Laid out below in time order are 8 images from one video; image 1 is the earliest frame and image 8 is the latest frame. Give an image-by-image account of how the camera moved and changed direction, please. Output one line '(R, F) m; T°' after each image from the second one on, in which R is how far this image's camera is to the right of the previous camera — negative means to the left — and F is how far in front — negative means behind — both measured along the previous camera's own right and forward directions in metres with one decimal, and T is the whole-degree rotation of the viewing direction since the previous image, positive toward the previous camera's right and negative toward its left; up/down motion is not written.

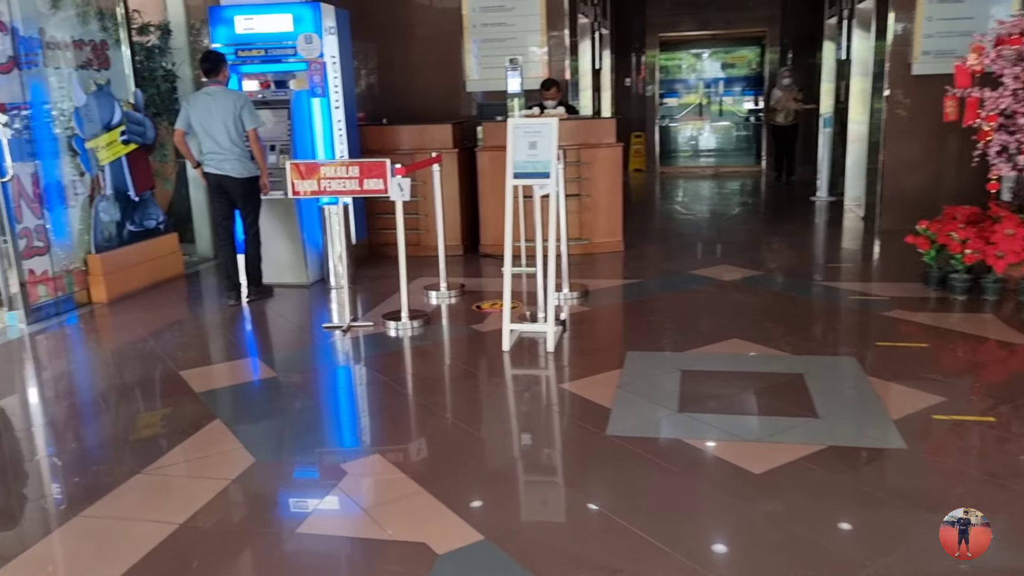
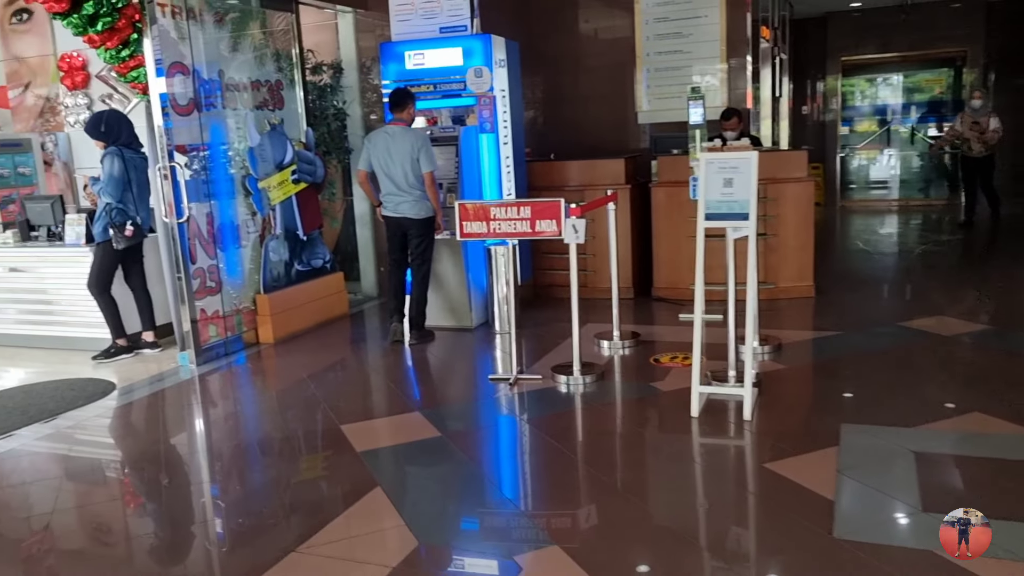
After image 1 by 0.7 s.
(-0.1, +0.4) m; -10°
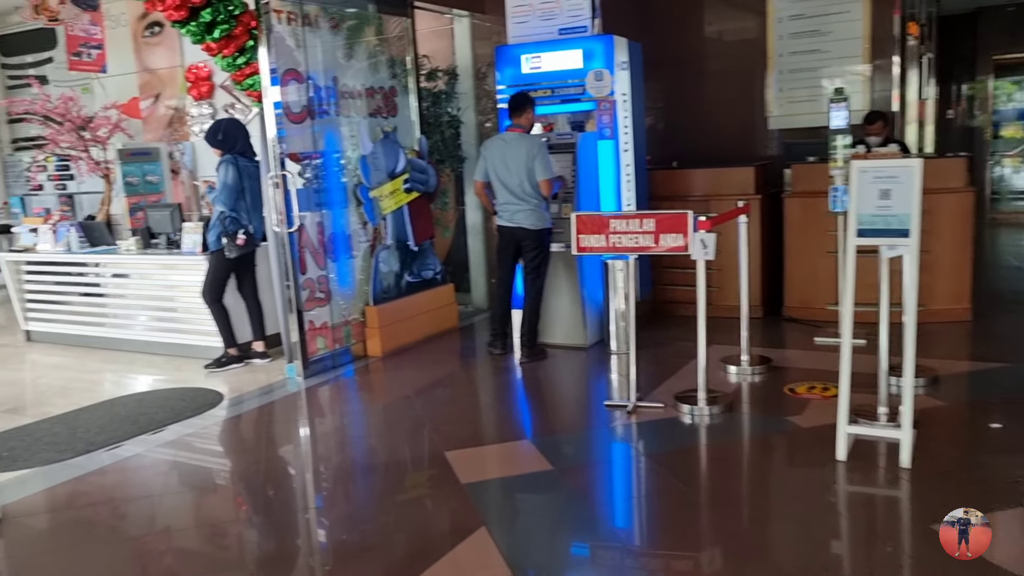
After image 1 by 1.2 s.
(0.0, +0.3) m; -8°
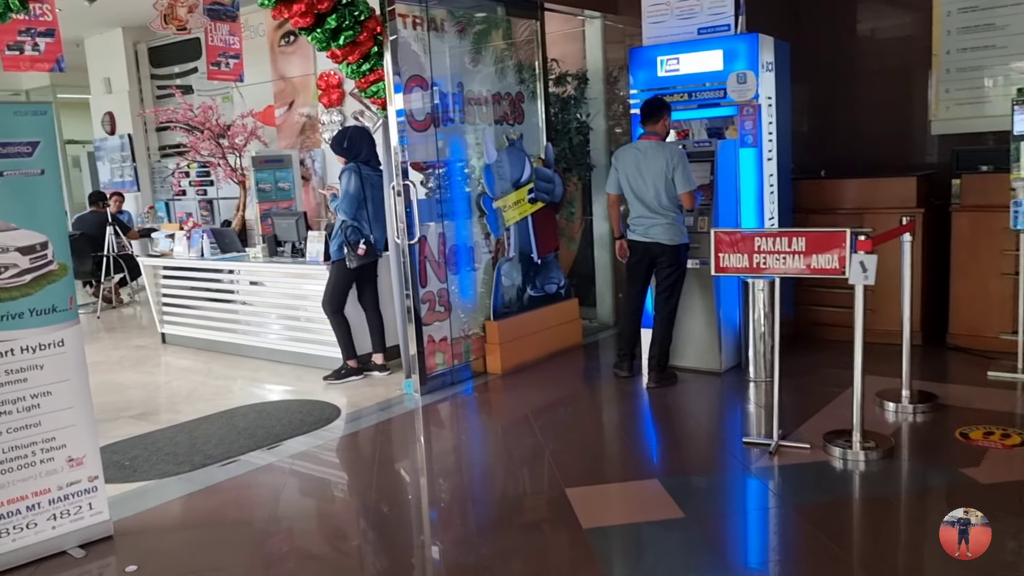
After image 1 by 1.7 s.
(0.0, +0.3) m; -8°
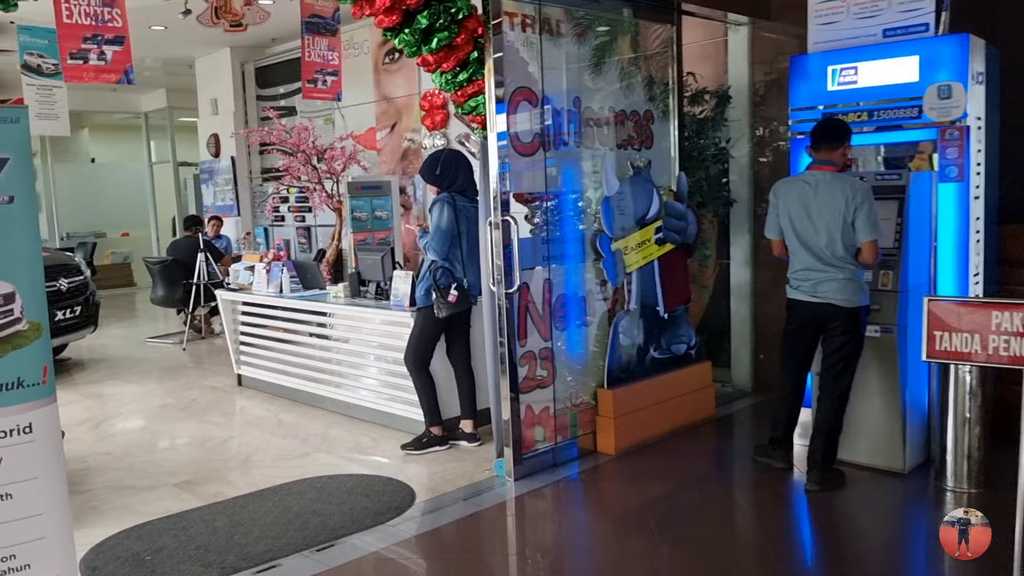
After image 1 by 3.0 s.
(0.0, +0.9) m; -8°
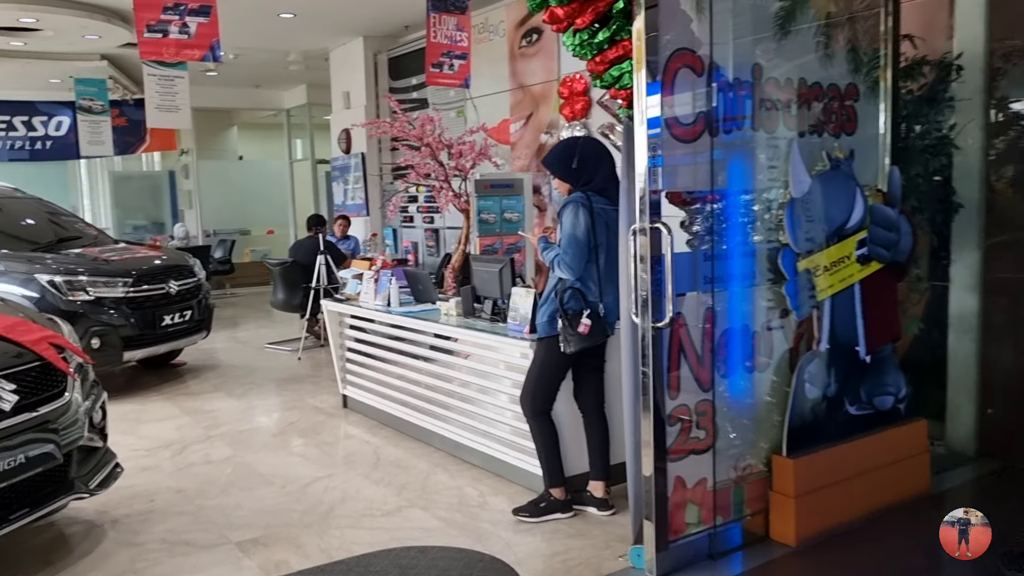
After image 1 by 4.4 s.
(0.0, +0.9) m; -10°
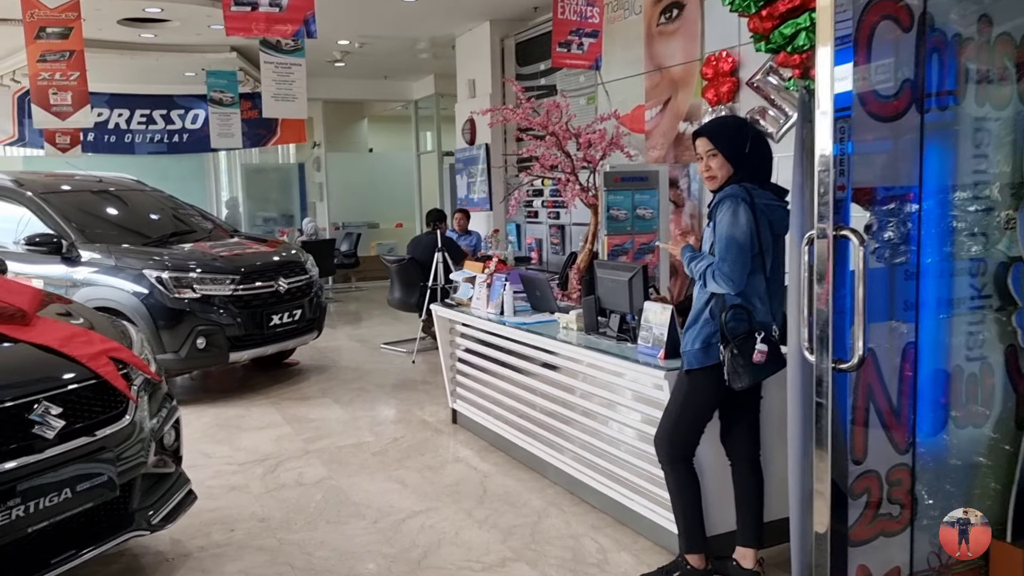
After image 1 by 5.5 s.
(0.0, +0.6) m; -9°
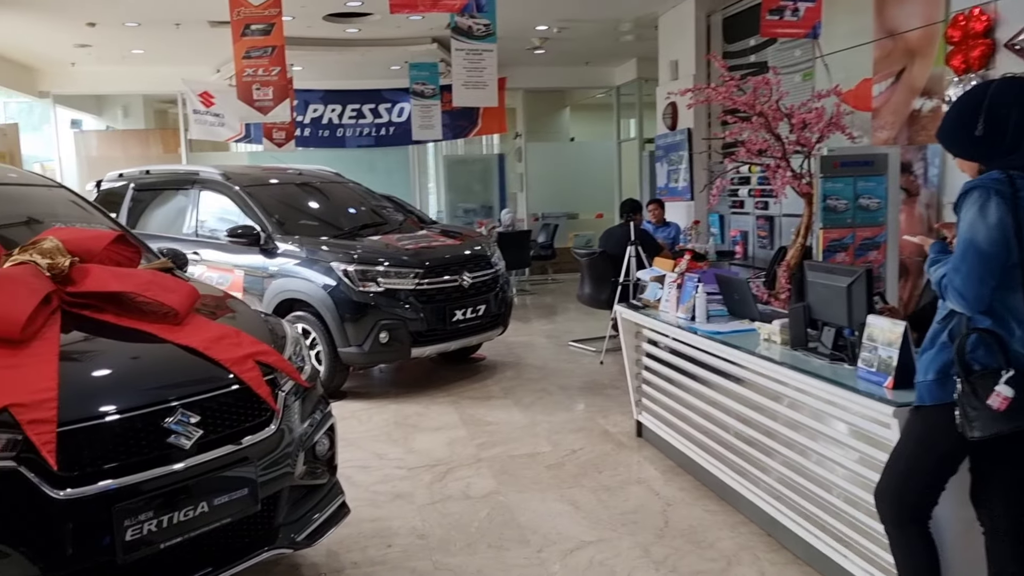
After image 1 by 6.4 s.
(+0.1, +0.4) m; -14°
